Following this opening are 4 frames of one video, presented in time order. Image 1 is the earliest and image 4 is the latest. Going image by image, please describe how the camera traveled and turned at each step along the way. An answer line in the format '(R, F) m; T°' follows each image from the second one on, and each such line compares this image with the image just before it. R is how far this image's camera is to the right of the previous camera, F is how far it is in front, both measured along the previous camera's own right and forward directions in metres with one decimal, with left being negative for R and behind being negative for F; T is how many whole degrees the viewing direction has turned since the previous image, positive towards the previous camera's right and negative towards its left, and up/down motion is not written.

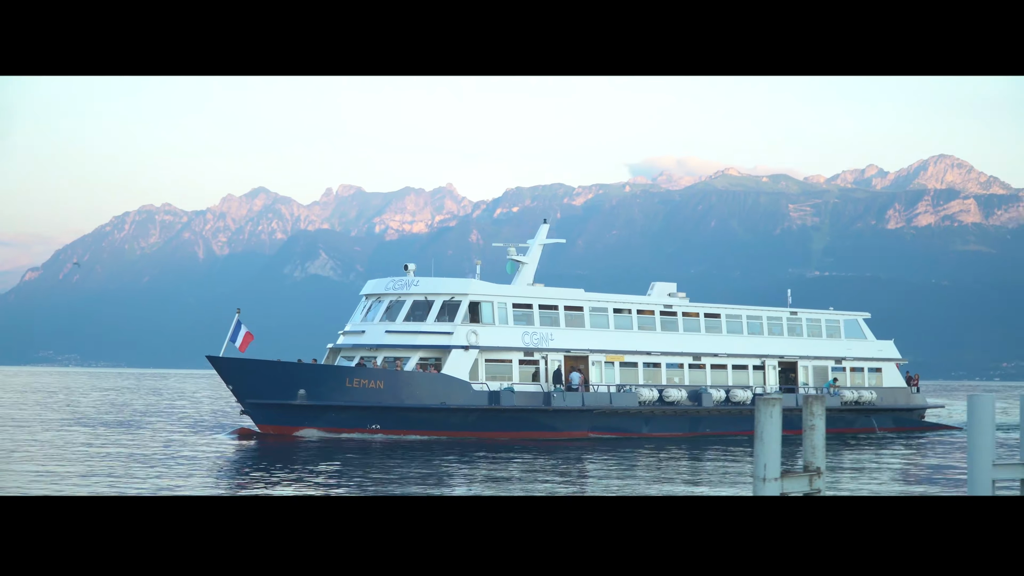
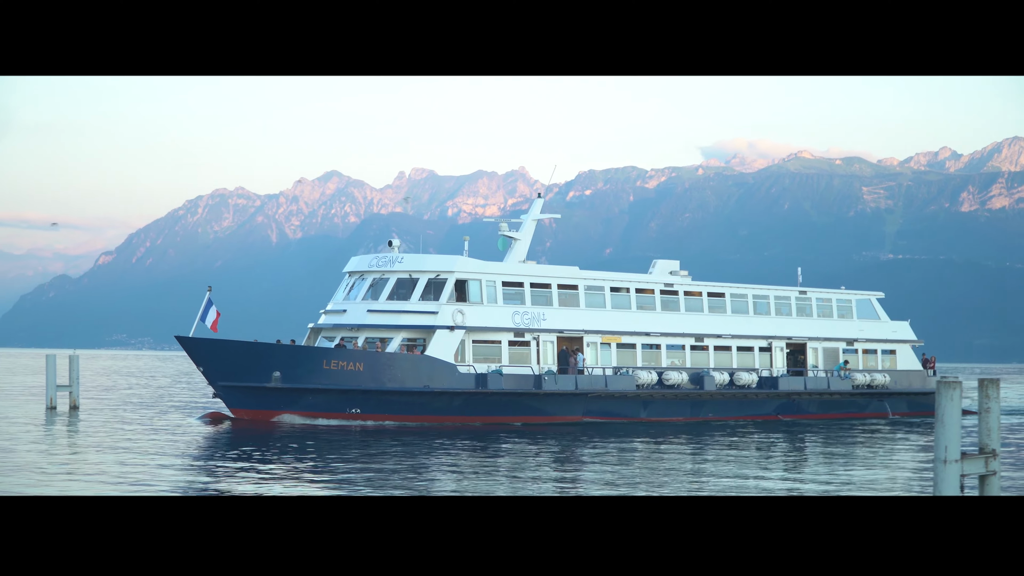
(+1.5, +3.2) m; -1°
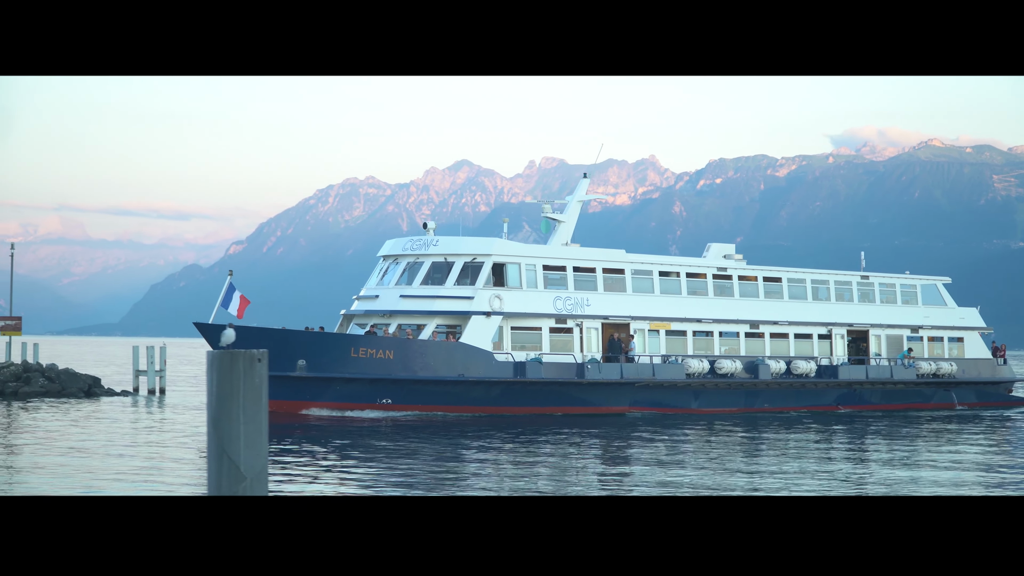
(+1.2, +2.8) m; -4°
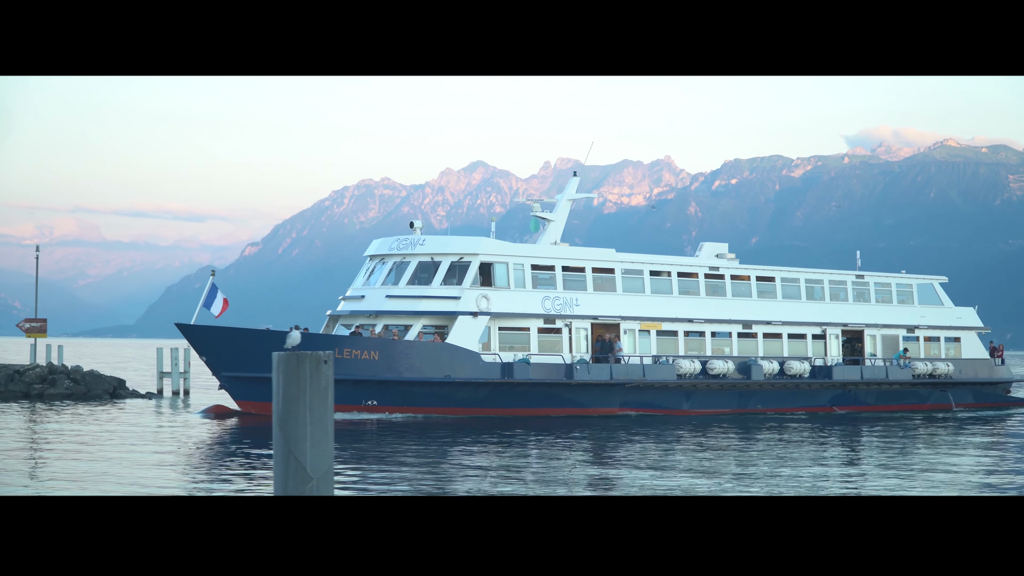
(+0.7, +0.8) m; 0°
